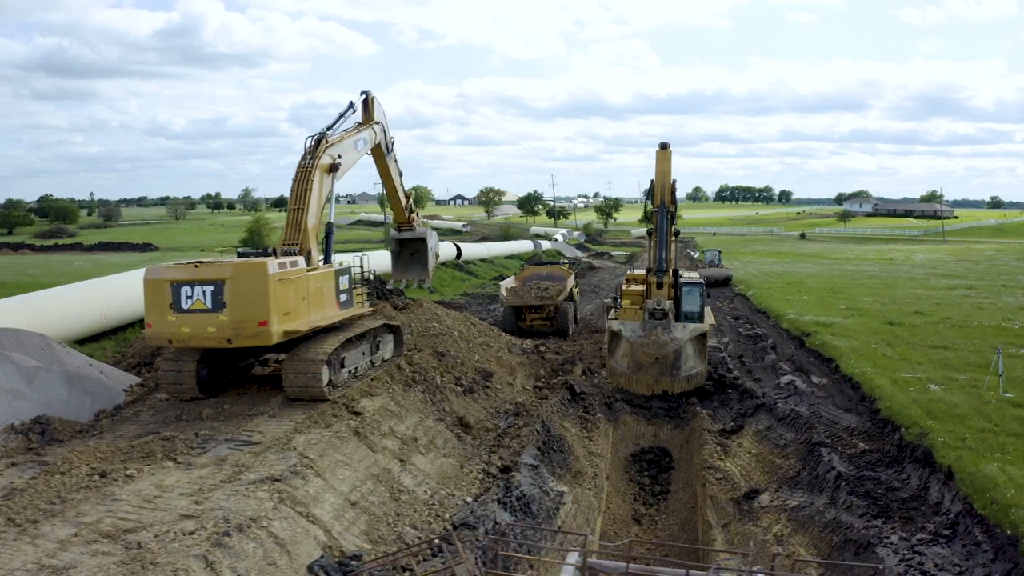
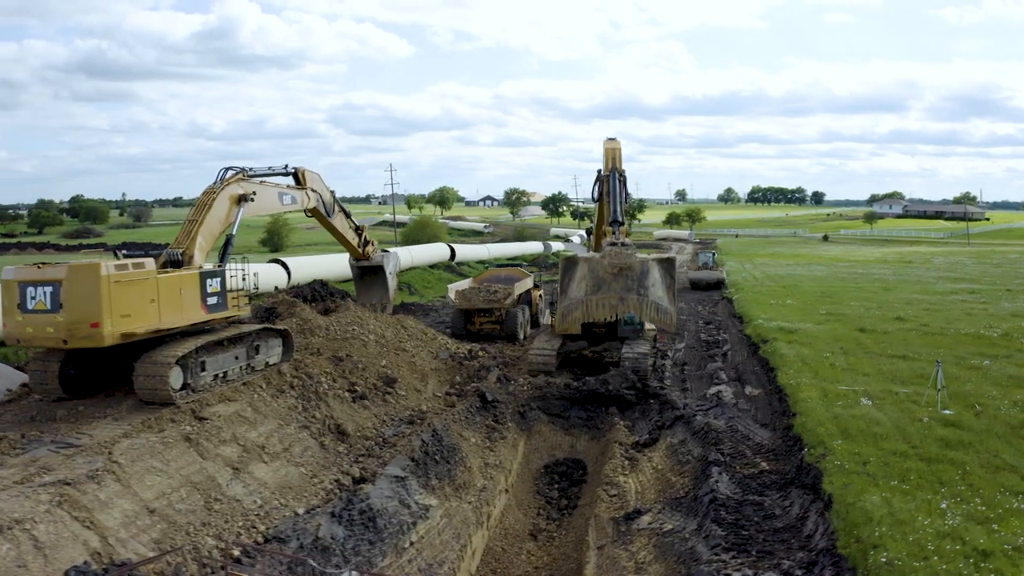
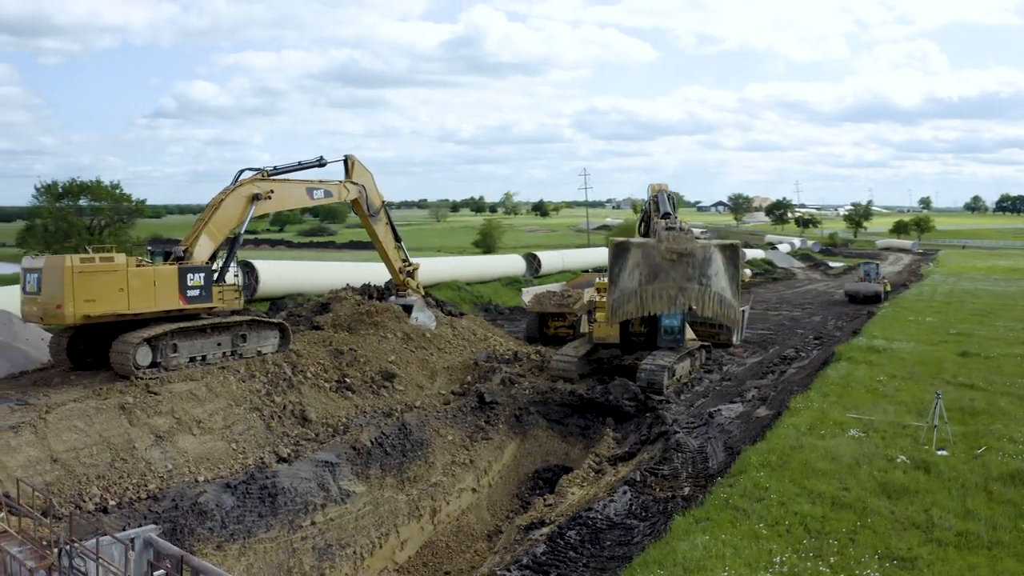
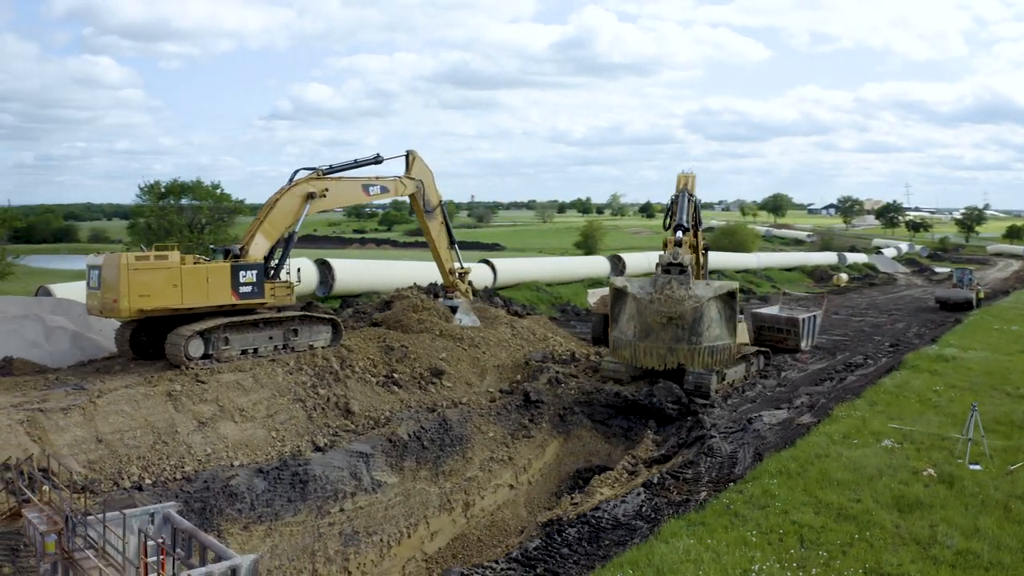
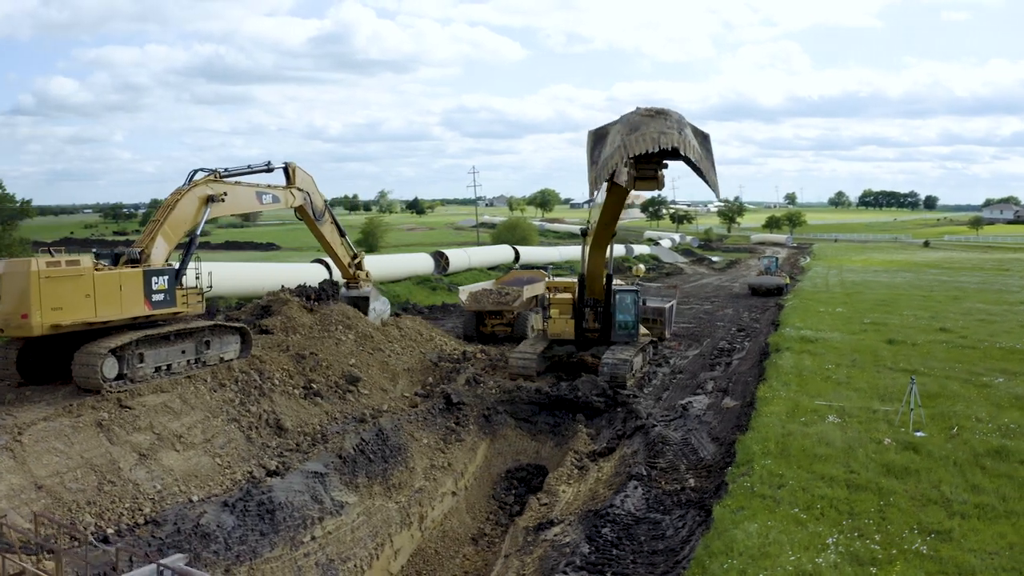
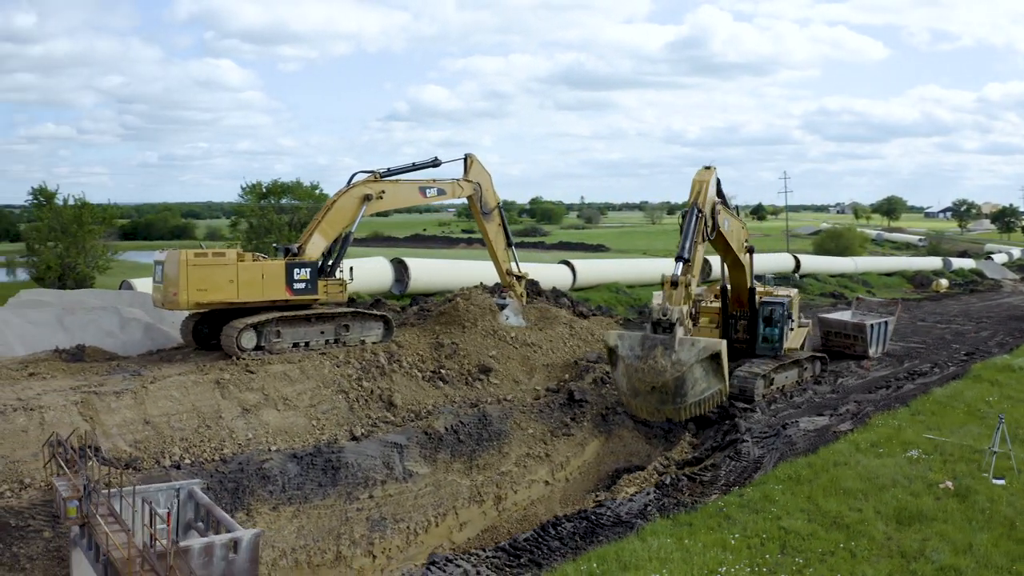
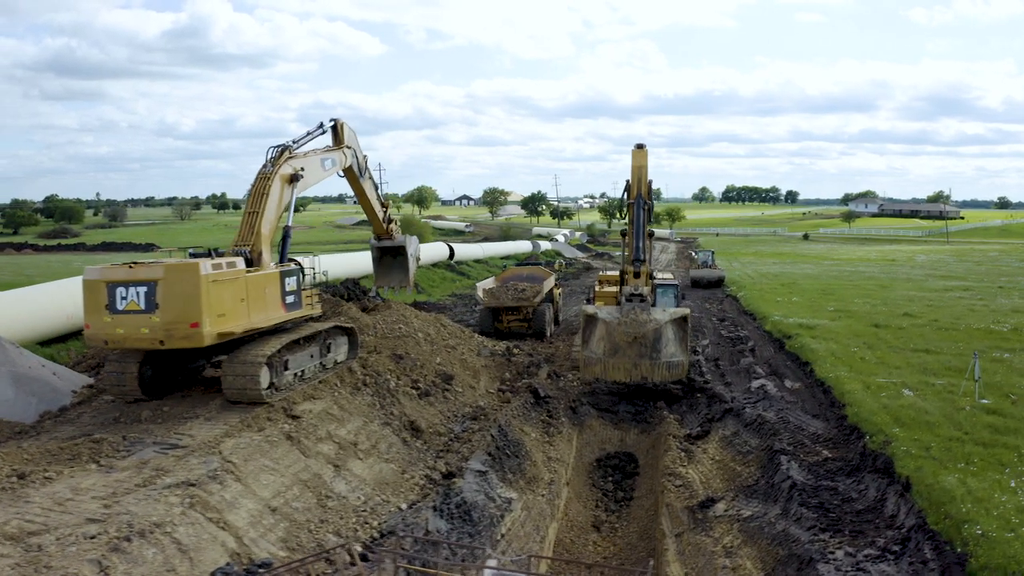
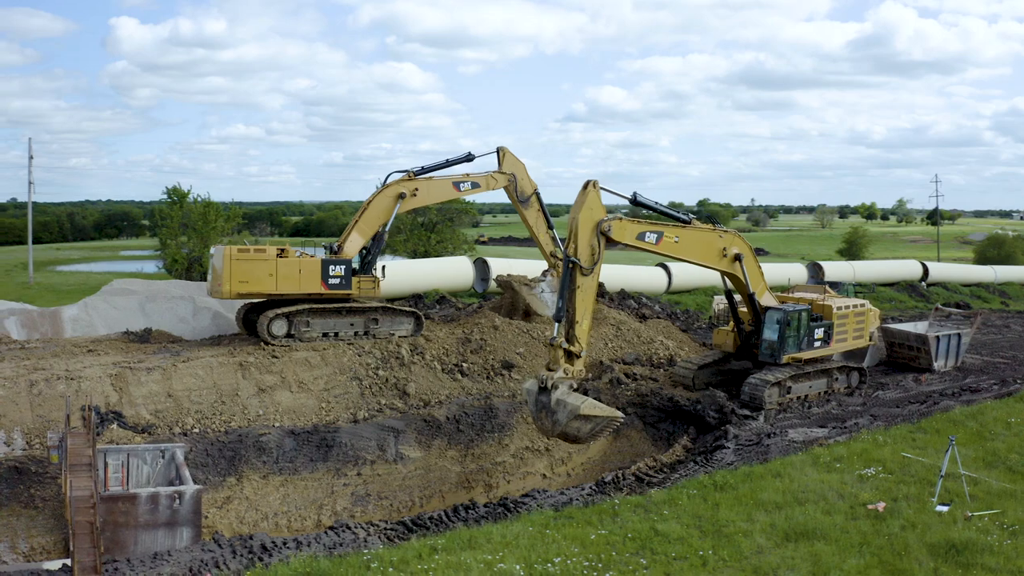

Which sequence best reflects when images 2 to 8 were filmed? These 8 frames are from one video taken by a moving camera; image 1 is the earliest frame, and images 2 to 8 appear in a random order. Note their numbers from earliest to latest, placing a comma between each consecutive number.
7, 2, 5, 3, 4, 6, 8
